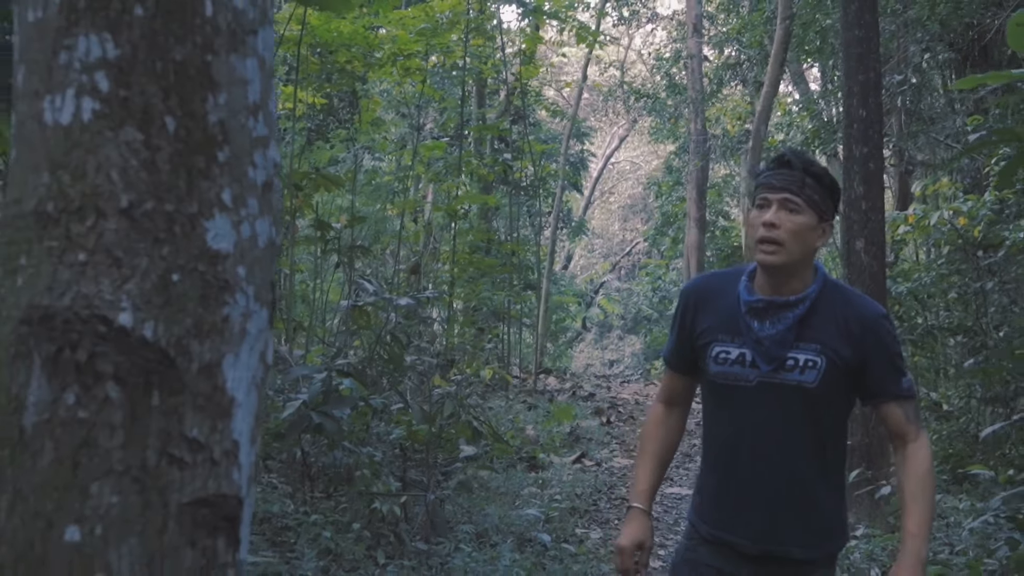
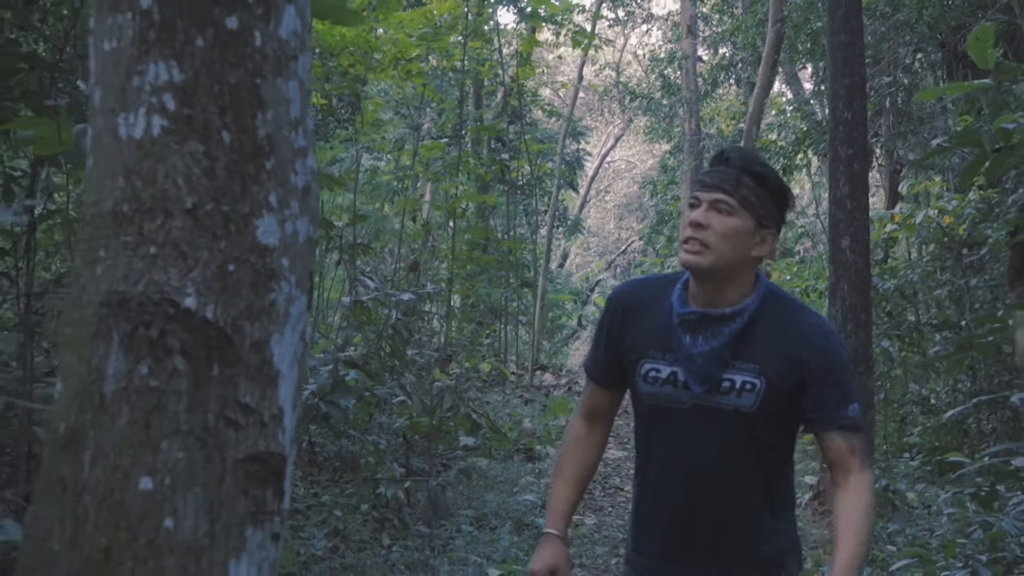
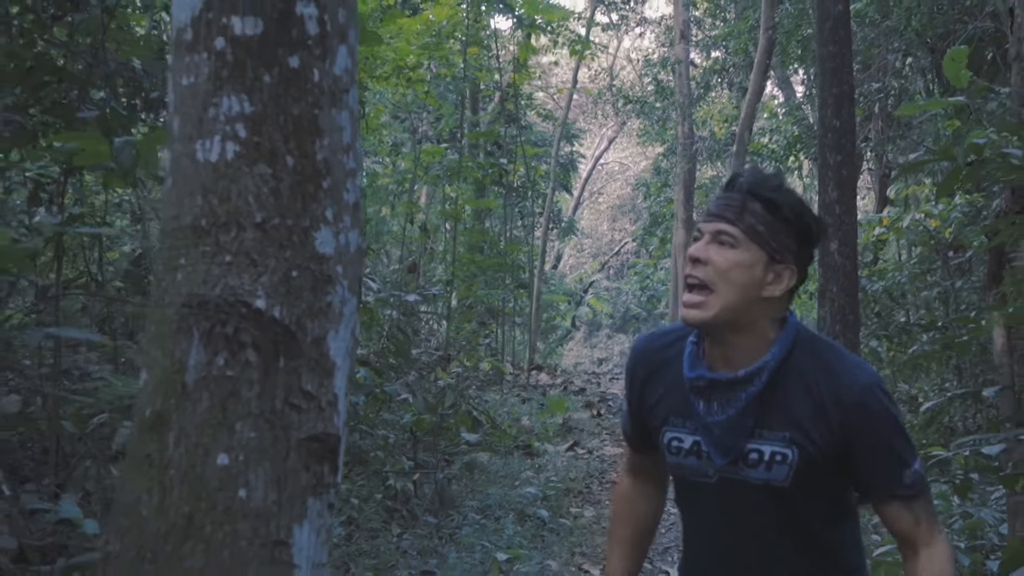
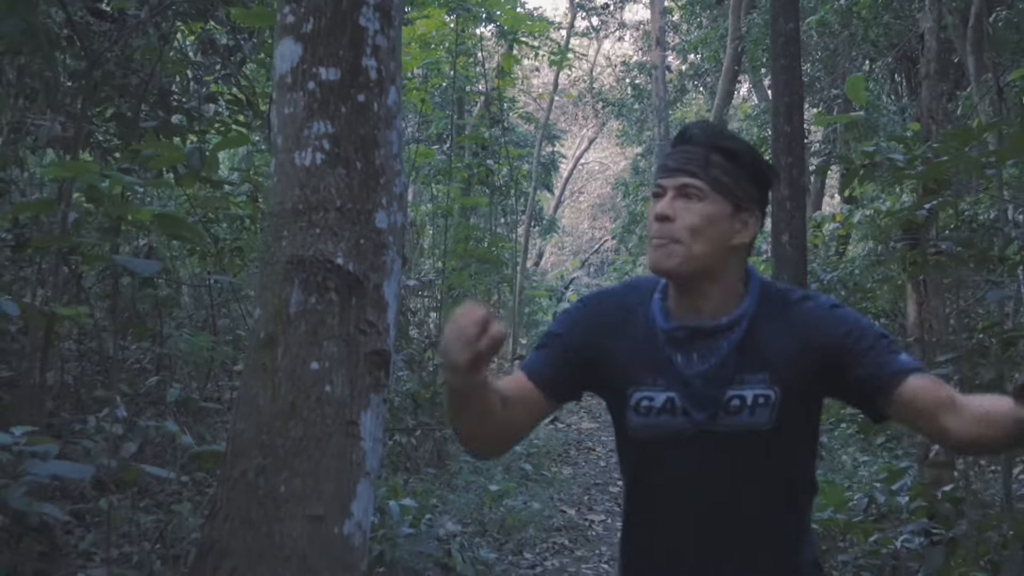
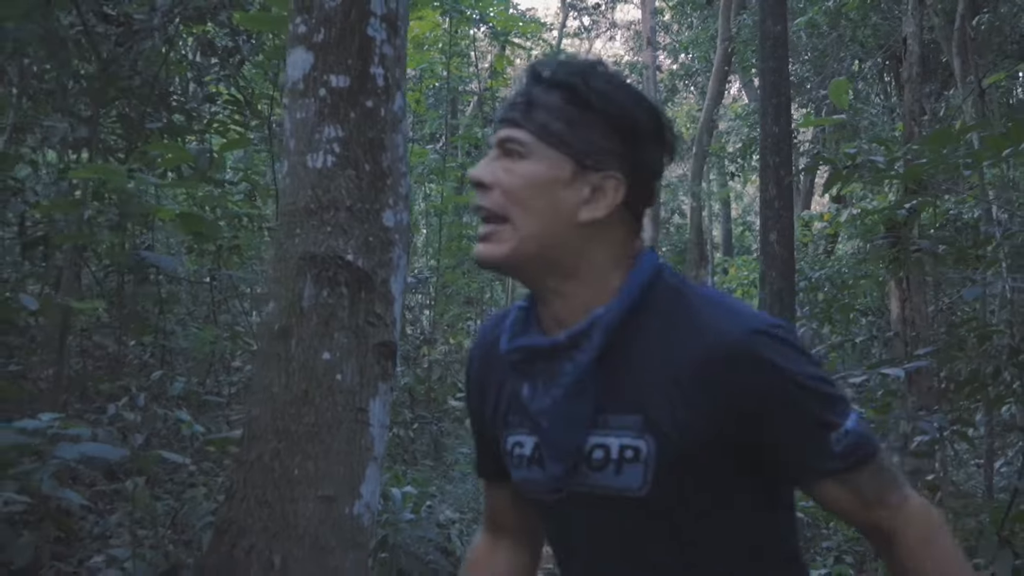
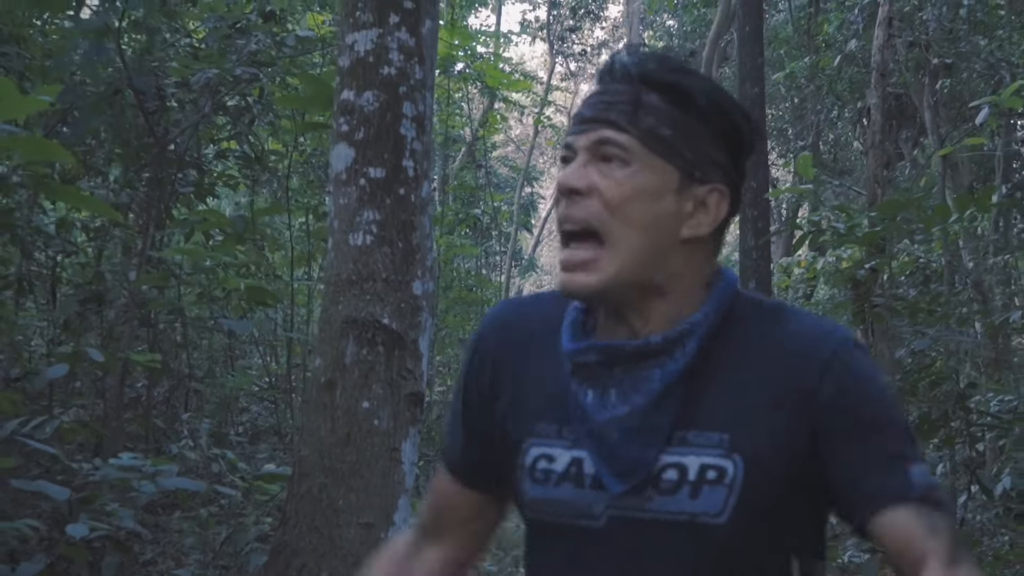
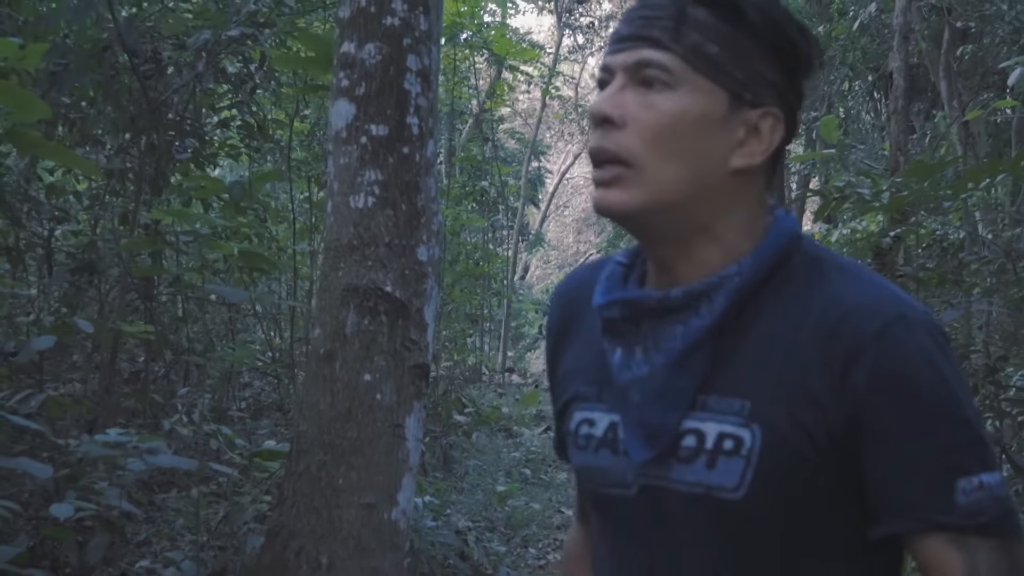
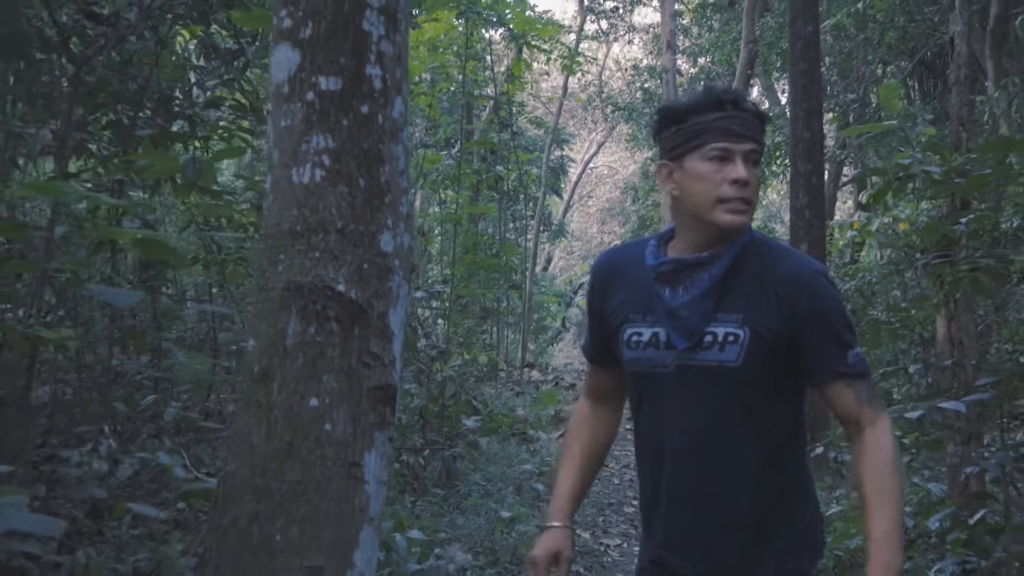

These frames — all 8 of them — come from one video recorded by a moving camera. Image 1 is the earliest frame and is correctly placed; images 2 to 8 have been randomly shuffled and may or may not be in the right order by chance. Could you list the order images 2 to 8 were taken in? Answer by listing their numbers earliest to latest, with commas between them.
2, 3, 8, 4, 5, 7, 6
